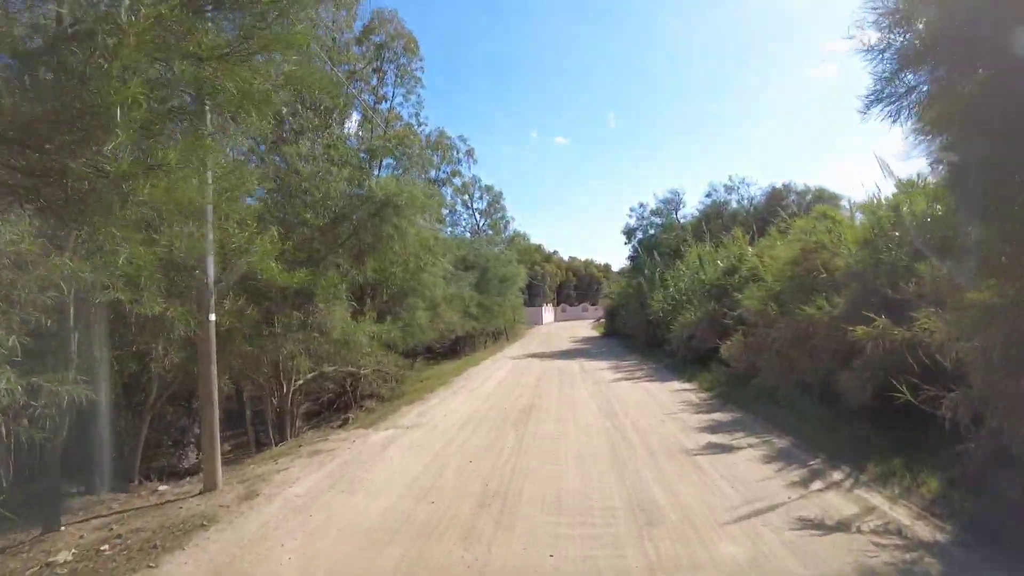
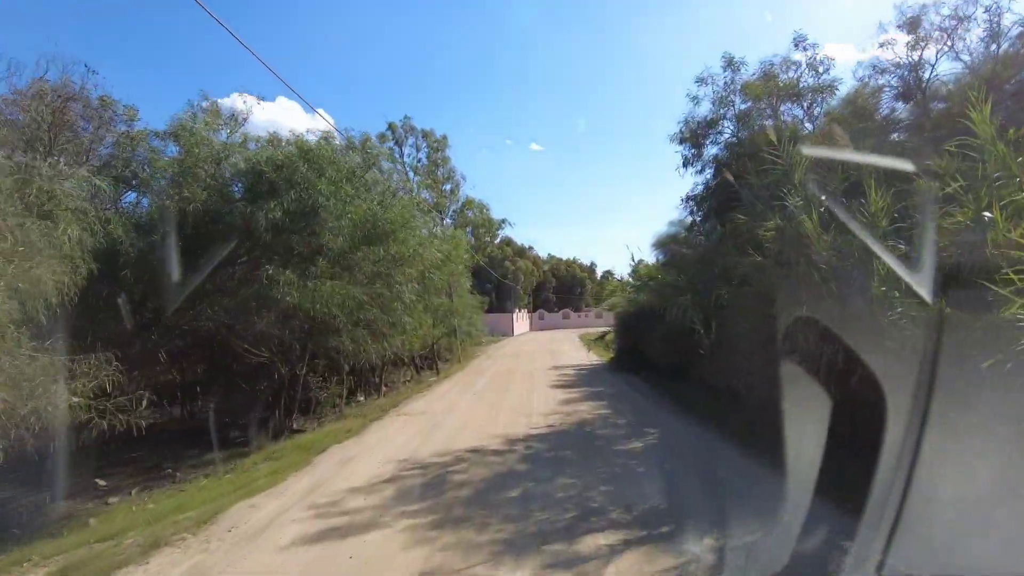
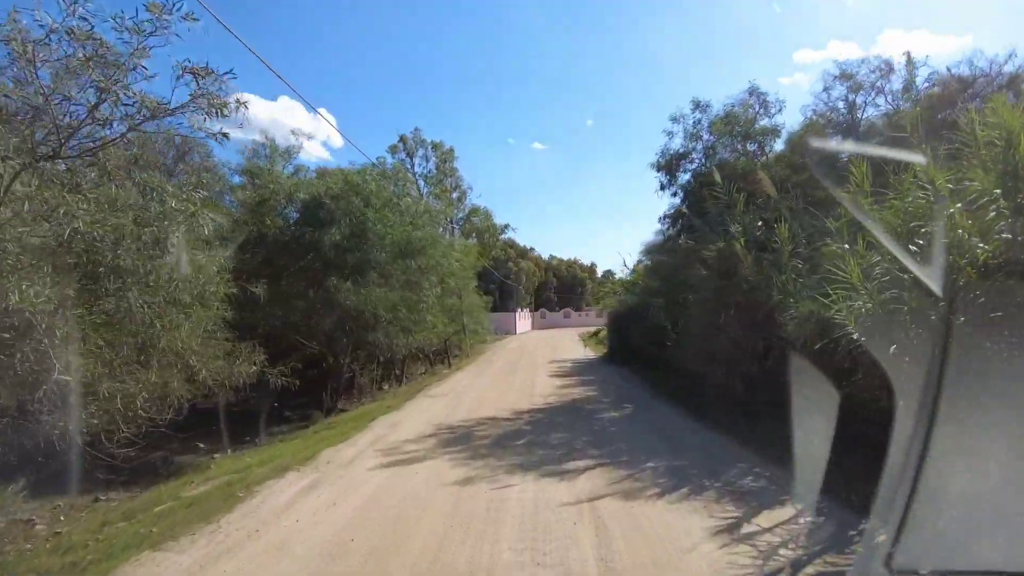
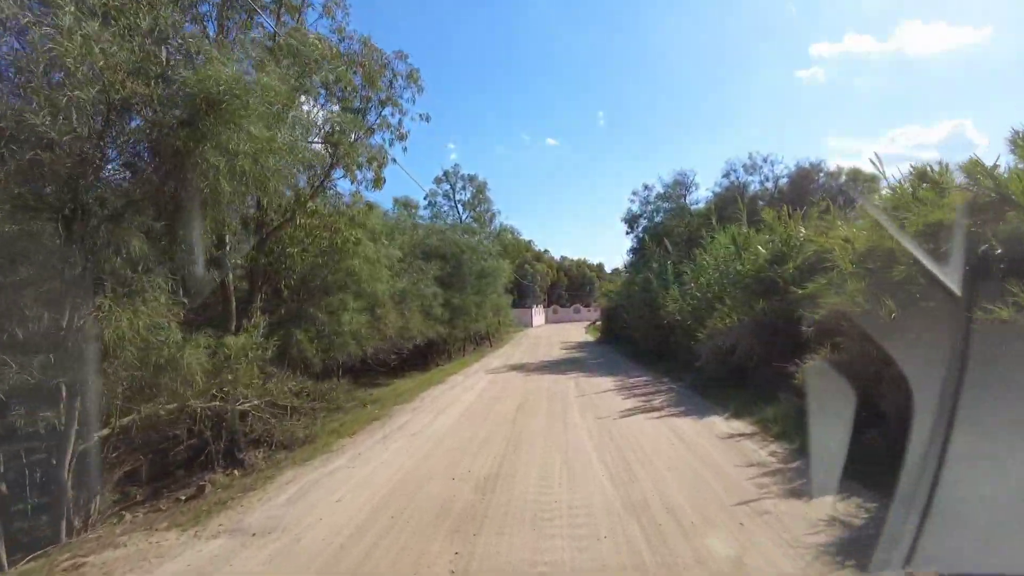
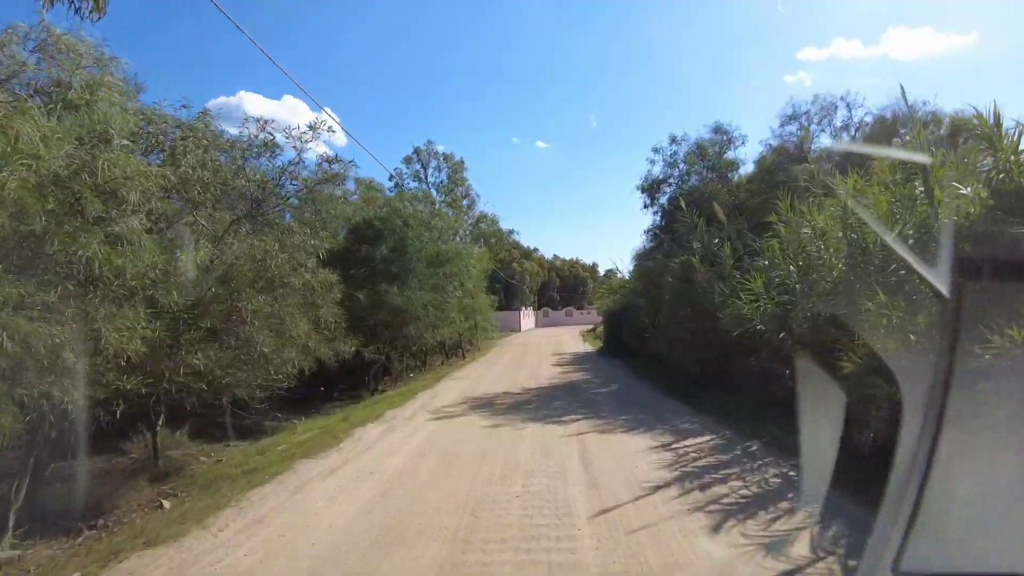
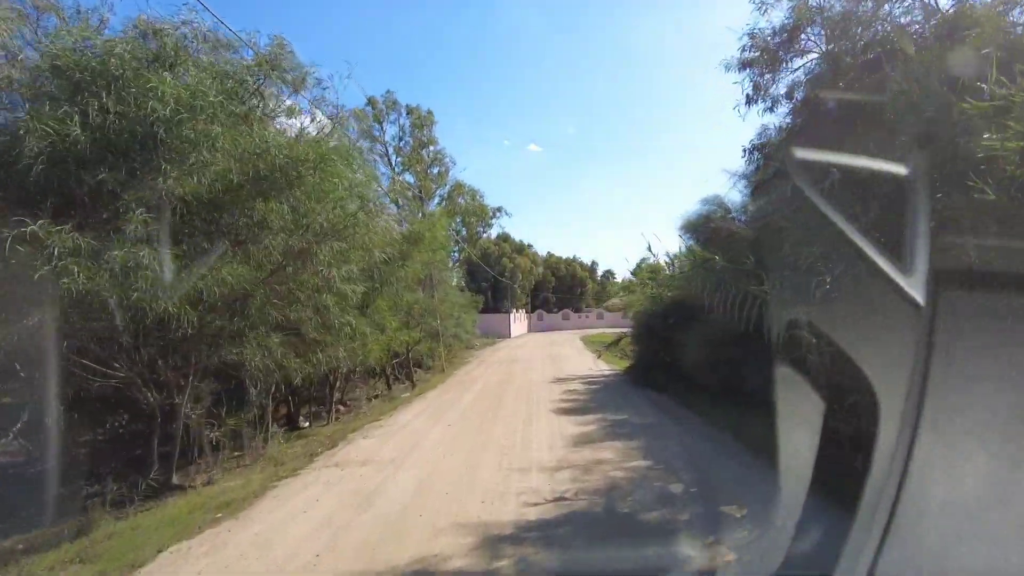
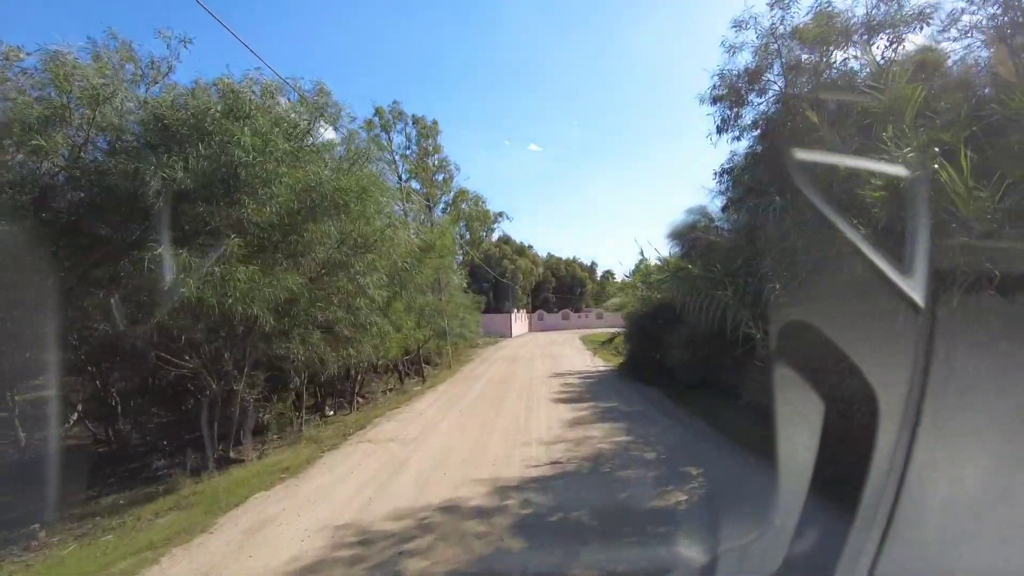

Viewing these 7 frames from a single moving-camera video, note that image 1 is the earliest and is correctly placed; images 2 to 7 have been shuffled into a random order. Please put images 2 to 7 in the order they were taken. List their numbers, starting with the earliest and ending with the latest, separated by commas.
4, 5, 3, 2, 7, 6
